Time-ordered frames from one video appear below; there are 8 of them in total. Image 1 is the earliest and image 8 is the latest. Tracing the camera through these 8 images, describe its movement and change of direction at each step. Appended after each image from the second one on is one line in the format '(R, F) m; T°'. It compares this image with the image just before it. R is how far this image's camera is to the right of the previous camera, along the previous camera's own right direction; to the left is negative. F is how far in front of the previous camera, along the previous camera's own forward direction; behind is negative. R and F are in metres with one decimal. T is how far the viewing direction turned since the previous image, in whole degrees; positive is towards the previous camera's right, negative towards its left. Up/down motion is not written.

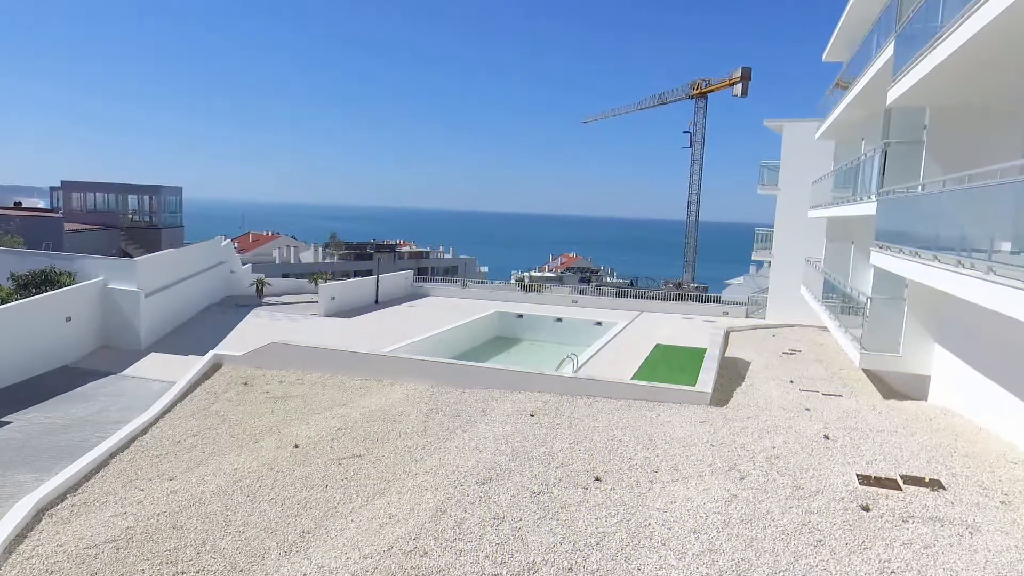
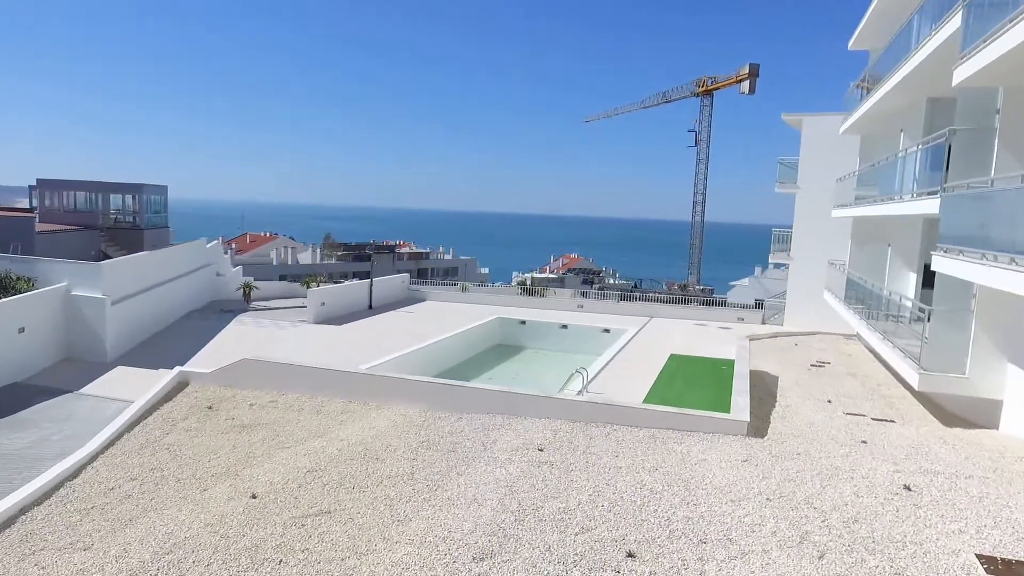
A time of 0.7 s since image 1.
(0.0, +1.2) m; 0°
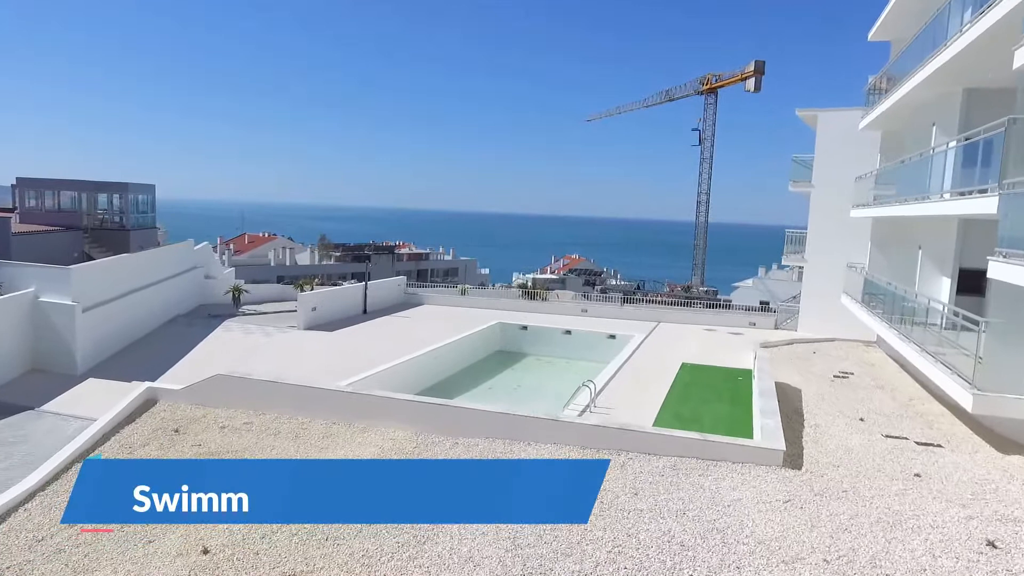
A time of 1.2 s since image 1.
(0.0, +0.8) m; 0°
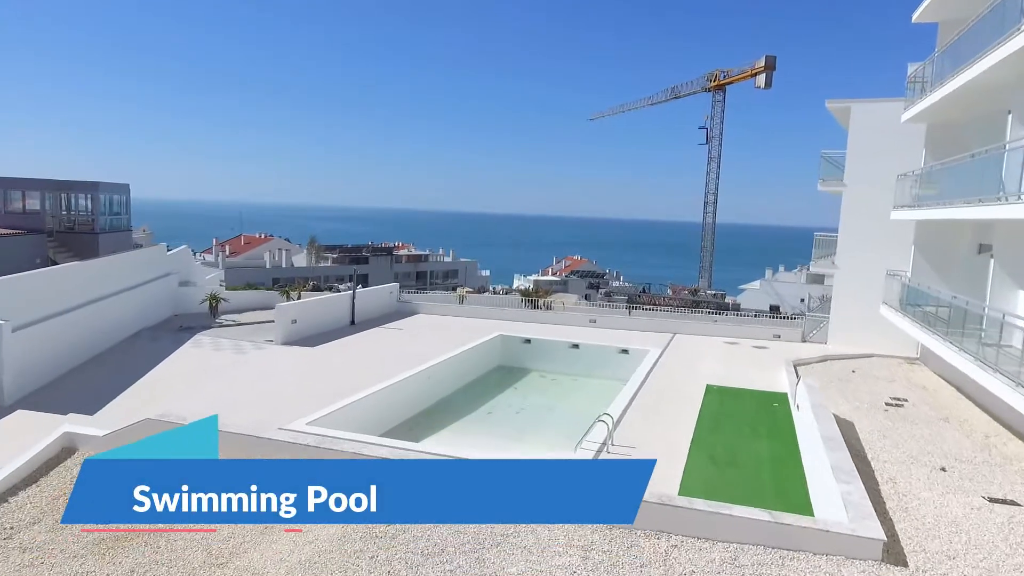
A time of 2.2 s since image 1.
(0.0, +1.6) m; 0°
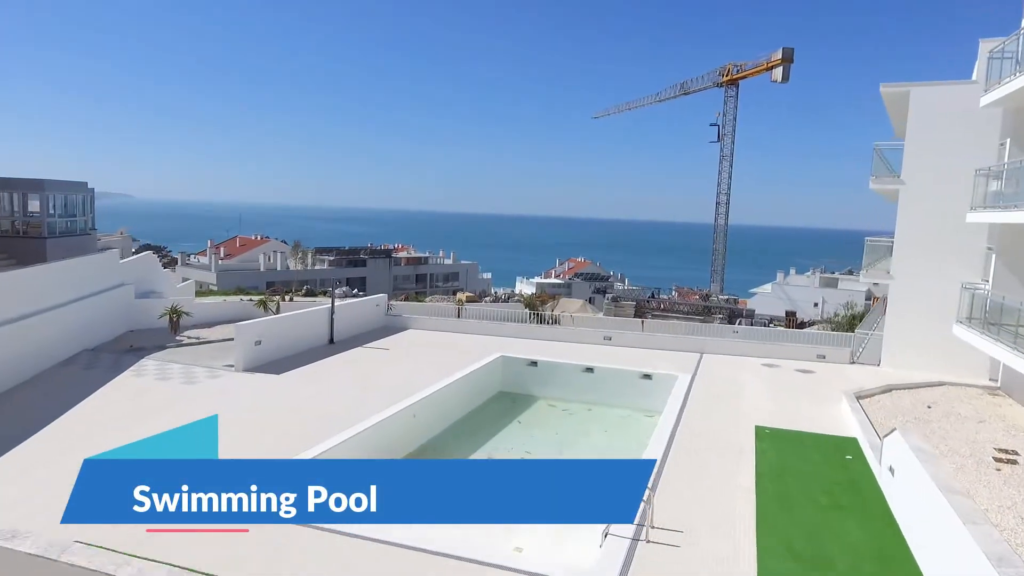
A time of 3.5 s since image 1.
(0.0, +2.2) m; 0°
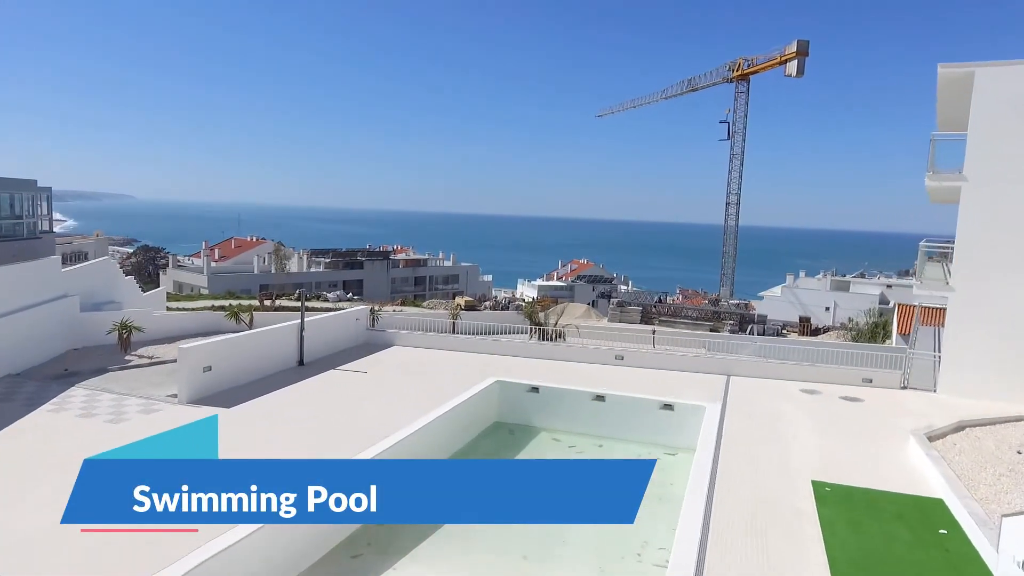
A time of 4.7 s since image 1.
(+0.1, +1.9) m; 0°
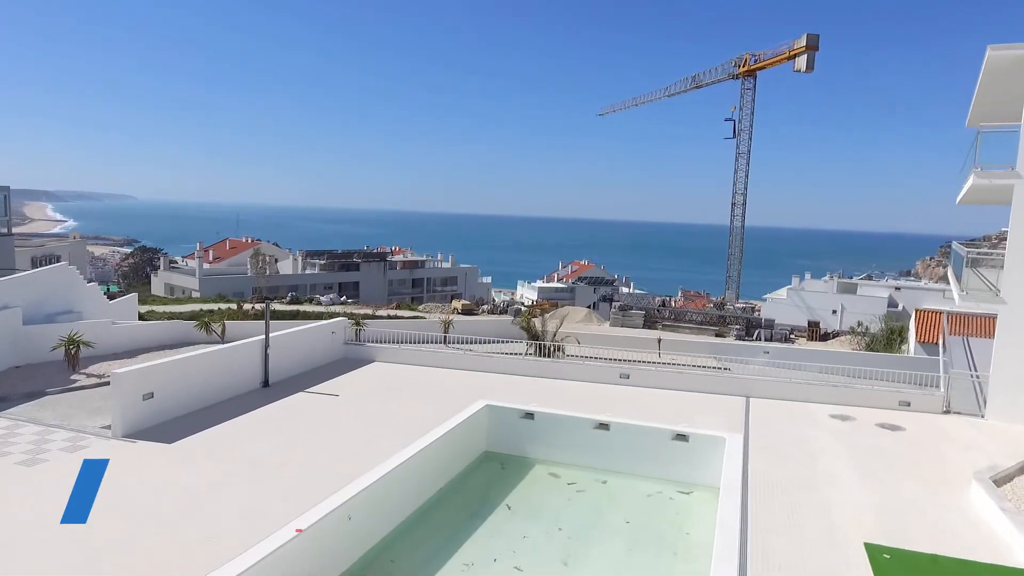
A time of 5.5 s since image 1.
(+0.2, +1.4) m; 0°
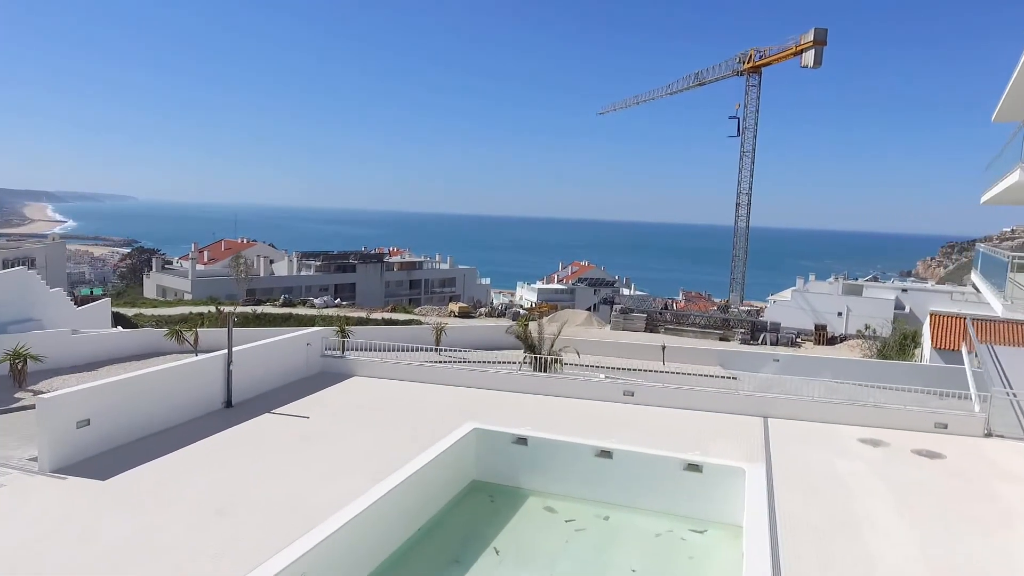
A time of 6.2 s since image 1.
(+0.1, +1.1) m; 0°
